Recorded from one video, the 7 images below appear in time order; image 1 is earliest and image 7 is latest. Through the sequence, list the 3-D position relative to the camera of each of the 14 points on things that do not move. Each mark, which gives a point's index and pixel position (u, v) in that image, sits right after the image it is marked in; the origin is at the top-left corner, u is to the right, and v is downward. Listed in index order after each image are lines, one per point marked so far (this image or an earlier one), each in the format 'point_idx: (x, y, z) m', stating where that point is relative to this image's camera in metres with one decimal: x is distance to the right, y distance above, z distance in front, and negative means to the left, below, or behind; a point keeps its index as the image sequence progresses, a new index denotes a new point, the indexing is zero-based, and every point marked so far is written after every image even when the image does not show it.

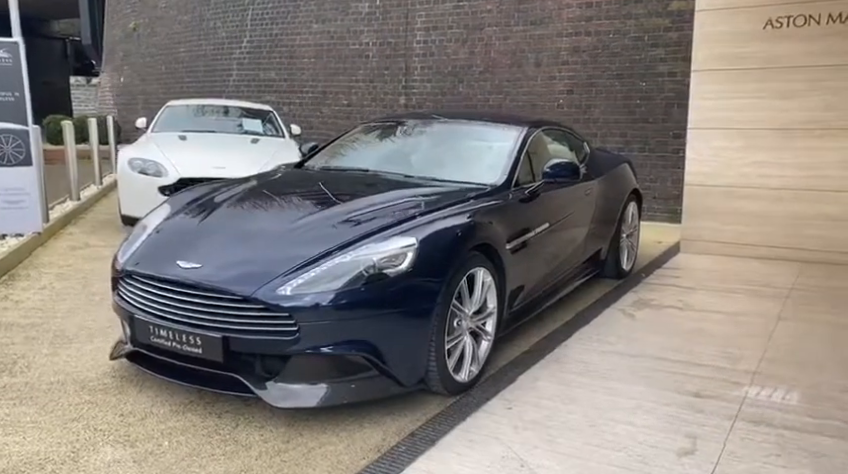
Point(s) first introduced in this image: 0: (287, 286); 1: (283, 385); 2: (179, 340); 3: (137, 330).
0: (-0.5, -0.2, +2.4) m
1: (-0.5, -0.5, +2.5) m
2: (-0.9, -0.4, +2.5) m
3: (-1.1, -0.4, +2.7) m
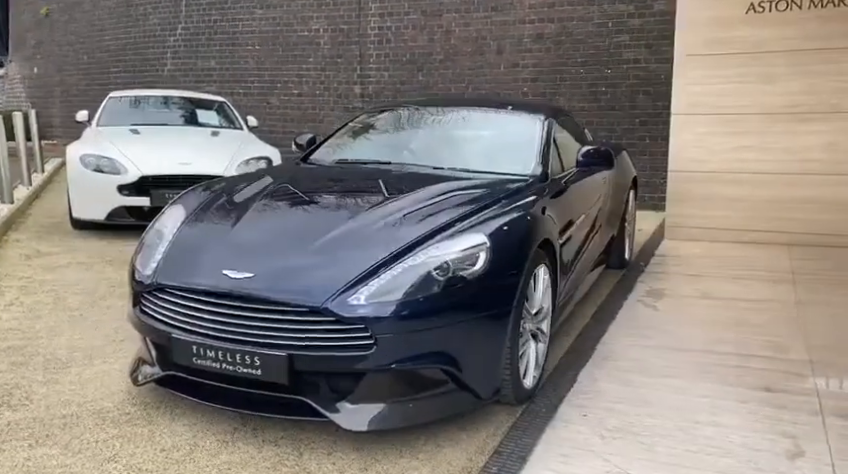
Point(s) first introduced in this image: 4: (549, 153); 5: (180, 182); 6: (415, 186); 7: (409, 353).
0: (-0.2, -0.2, +2.2) m
1: (-0.2, -0.6, +2.2) m
2: (-0.6, -0.4, +2.2) m
3: (-0.9, -0.4, +2.3) m
4: (+0.6, +0.5, +3.7) m
5: (-1.9, +0.4, +5.5) m
6: (0.0, +0.2, +3.0) m
7: (0.0, -0.4, +2.2) m
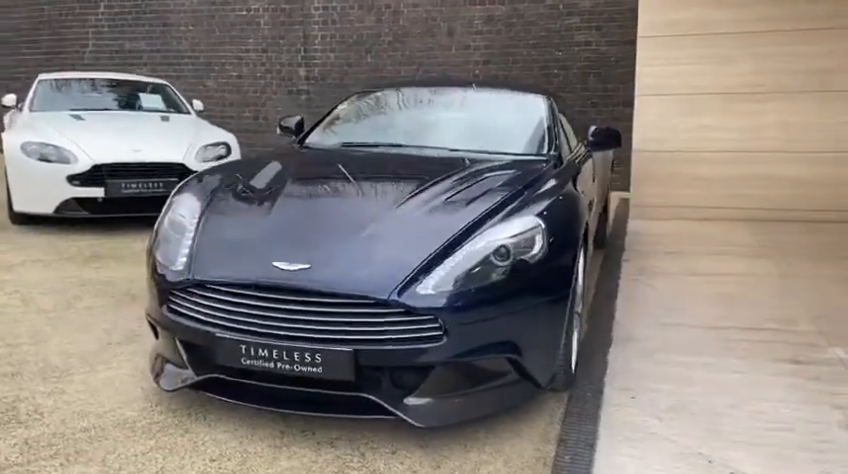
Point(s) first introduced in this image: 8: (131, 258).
0: (0.0, -0.1, +2.1) m
1: (0.0, -0.5, +2.1) m
2: (-0.4, -0.4, +2.1) m
3: (-0.7, -0.4, +2.1) m
4: (+0.6, +0.6, +3.7) m
5: (-2.1, +0.5, +5.1) m
6: (+0.1, +0.3, +2.9) m
7: (+0.2, -0.3, +2.1) m
8: (-1.9, -0.1, +4.4) m
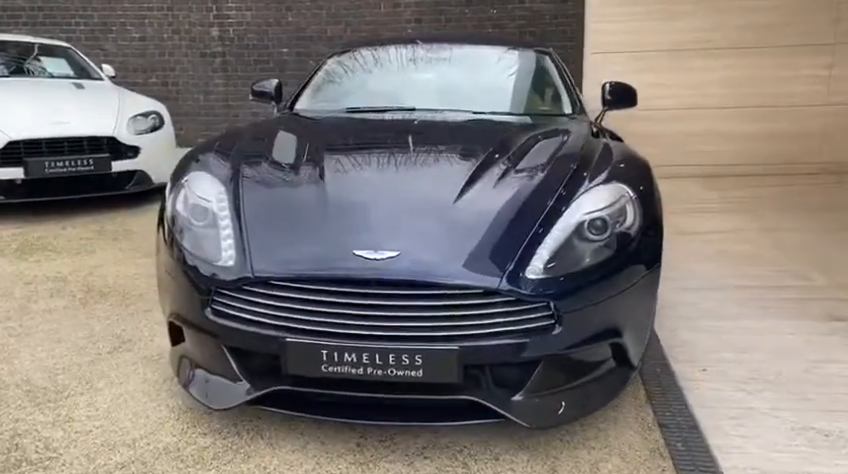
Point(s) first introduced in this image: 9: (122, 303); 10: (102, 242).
0: (+0.3, -0.1, +1.8) m
1: (+0.3, -0.4, +1.9) m
2: (-0.1, -0.3, +1.8) m
3: (-0.4, -0.3, +1.8) m
4: (+0.6, +0.7, +3.5) m
5: (-2.3, +0.6, +4.4) m
6: (+0.2, +0.4, +2.6) m
7: (+0.5, -0.3, +1.9) m
8: (-2.0, -0.1, +3.8) m
9: (-1.4, -0.3, +3.1) m
10: (-1.9, 0.0, +4.0) m
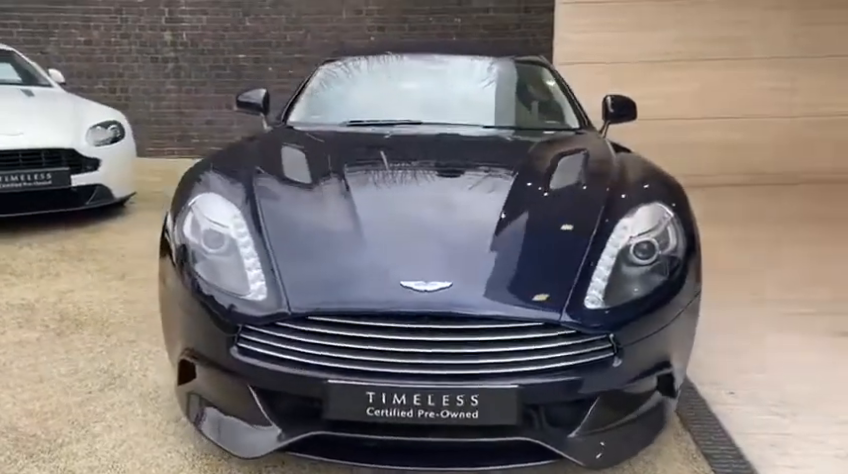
0: (+0.4, -0.1, +1.7) m
1: (+0.4, -0.5, +1.8) m
2: (0.0, -0.4, +1.6) m
3: (-0.2, -0.4, +1.7) m
4: (+0.6, +0.7, +3.4) m
5: (-2.4, +0.5, +4.1) m
6: (+0.3, +0.3, +2.5) m
7: (+0.6, -0.3, +1.8) m
8: (-2.0, -0.2, +3.5) m
9: (-1.3, -0.4, +2.8) m
10: (-1.9, -0.1, +3.7) m
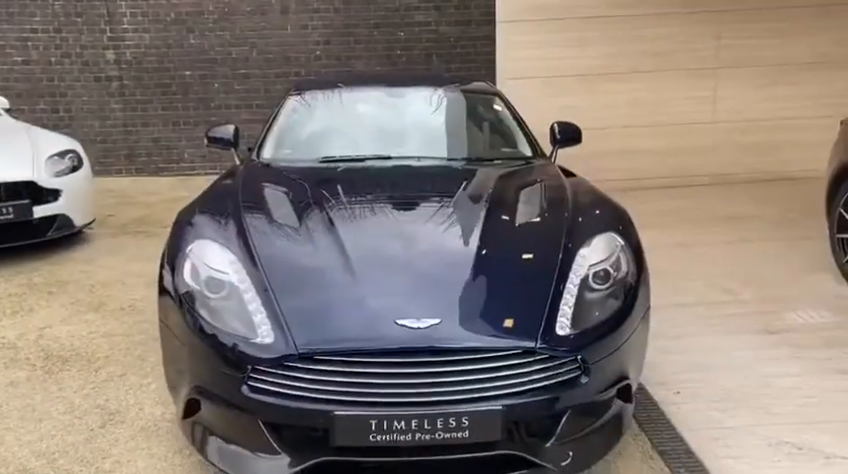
0: (+0.4, -0.3, +2.0) m
1: (+0.4, -0.6, +2.0) m
2: (0.0, -0.5, +1.9) m
3: (-0.2, -0.5, +1.9) m
4: (+0.4, +0.6, +3.7) m
5: (-2.7, +0.2, +4.1) m
6: (+0.2, +0.2, +2.8) m
7: (+0.6, -0.4, +2.1) m
8: (-2.2, -0.4, +3.6) m
9: (-1.4, -0.6, +2.9) m
10: (-2.1, -0.3, +3.7) m
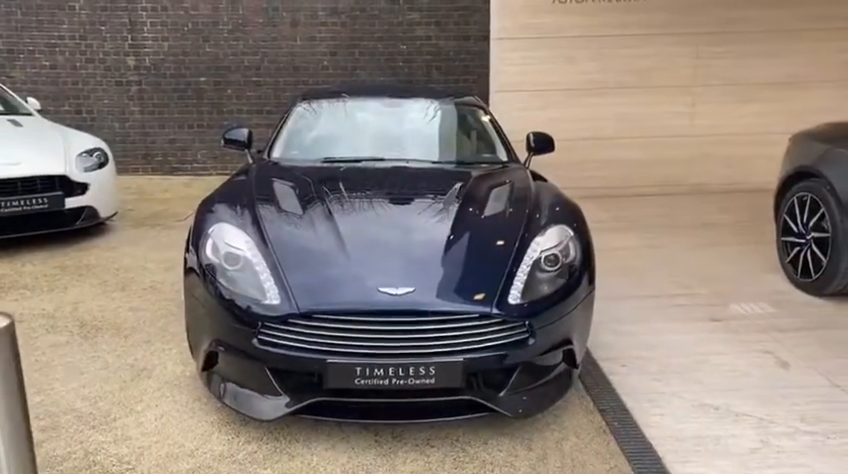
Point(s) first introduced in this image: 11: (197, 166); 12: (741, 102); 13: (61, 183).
0: (+0.3, -0.2, +2.4) m
1: (+0.3, -0.6, +2.5) m
2: (-0.1, -0.5, +2.3) m
3: (-0.3, -0.5, +2.3) m
4: (+0.3, +0.6, +4.1) m
5: (-2.7, +0.3, +4.6) m
6: (+0.1, +0.2, +3.2) m
7: (+0.5, -0.4, +2.5) m
8: (-2.3, -0.3, +4.0) m
9: (-1.5, -0.5, +3.4) m
10: (-2.2, -0.2, +4.2) m
11: (-2.8, +0.9, +8.3) m
12: (+3.2, +1.4, +6.9) m
13: (-2.6, +0.4, +4.8) m
